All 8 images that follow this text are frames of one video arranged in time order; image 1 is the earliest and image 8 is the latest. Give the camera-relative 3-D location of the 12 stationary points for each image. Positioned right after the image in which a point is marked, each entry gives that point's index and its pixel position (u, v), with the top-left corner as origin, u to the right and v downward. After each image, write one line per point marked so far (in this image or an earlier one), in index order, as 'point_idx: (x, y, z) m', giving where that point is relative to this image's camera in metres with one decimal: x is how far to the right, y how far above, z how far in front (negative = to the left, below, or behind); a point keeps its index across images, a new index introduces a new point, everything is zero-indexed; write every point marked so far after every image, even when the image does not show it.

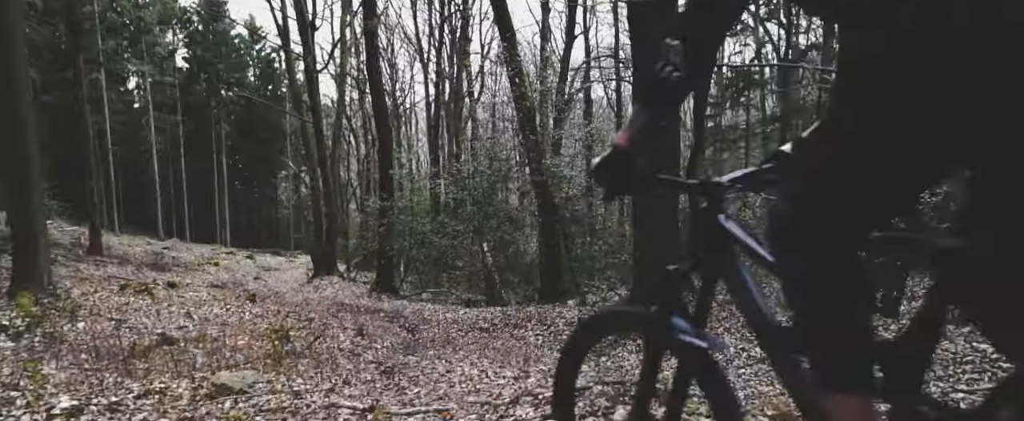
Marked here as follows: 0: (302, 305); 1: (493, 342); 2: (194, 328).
0: (-5.2, -2.4, +16.5) m
1: (-0.3, -2.2, +10.8) m
2: (-4.7, -1.8, +9.7) m
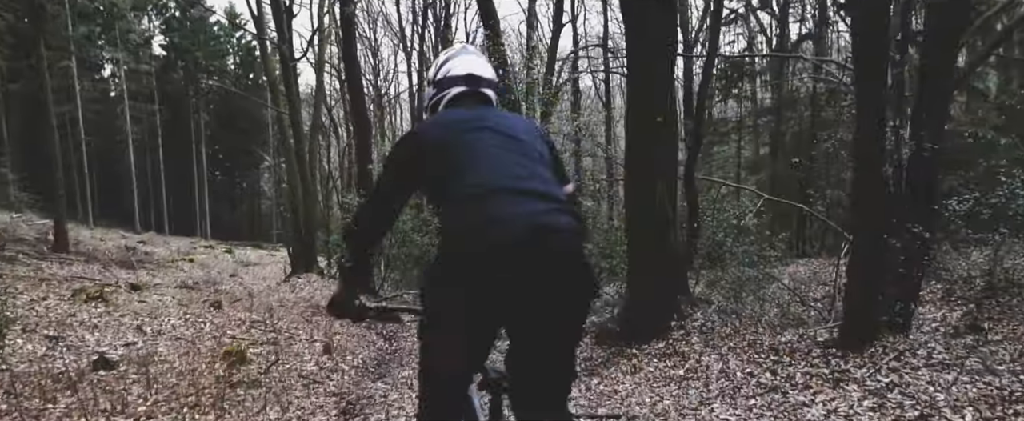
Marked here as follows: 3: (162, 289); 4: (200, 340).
0: (-5.6, -2.4, +15.5) m
1: (-0.6, -2.2, +10.0) m
2: (-4.9, -1.8, +8.8) m
3: (-9.3, -2.1, +17.6) m
4: (-4.5, -1.9, +9.5) m
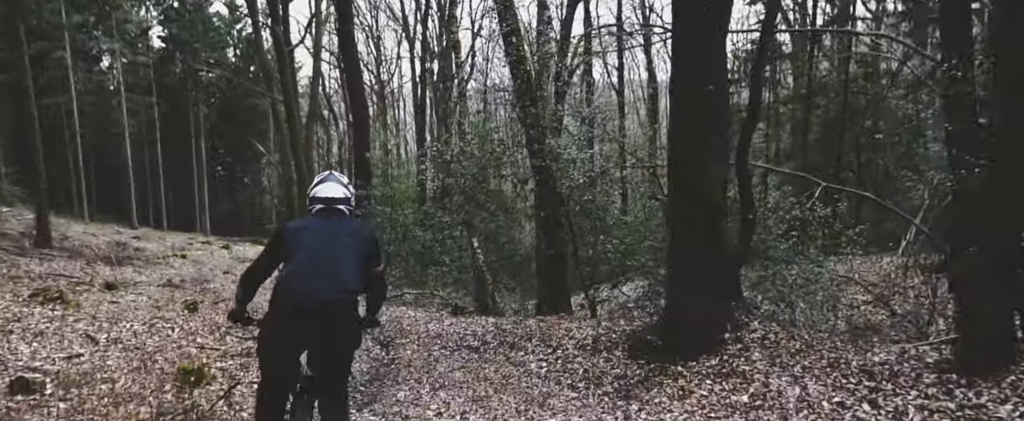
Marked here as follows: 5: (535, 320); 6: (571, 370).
0: (-5.4, -2.2, +14.1) m
1: (-0.4, -2.1, +8.5) m
2: (-4.7, -1.7, +7.4) m
3: (-9.0, -1.9, +16.2) m
4: (-4.3, -1.7, +8.1) m
5: (+0.4, -1.8, +10.9) m
6: (+0.7, -1.9, +8.0) m
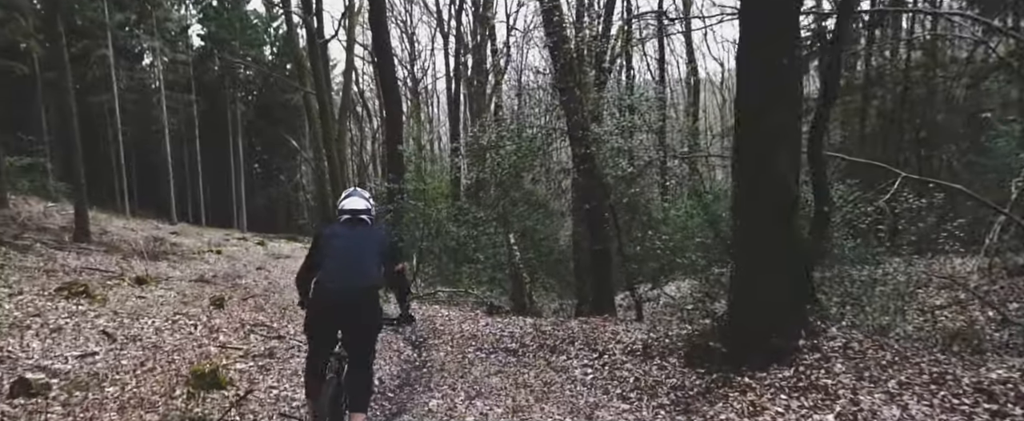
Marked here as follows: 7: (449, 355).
0: (-4.6, -2.1, +13.7) m
1: (+0.1, -2.0, +7.8) m
2: (-4.3, -1.6, +6.9) m
3: (-8.1, -1.8, +15.9) m
4: (-3.8, -1.6, +7.6) m
5: (+1.0, -1.7, +10.1) m
6: (+1.2, -1.8, +7.2) m
7: (-0.9, -2.1, +9.6) m
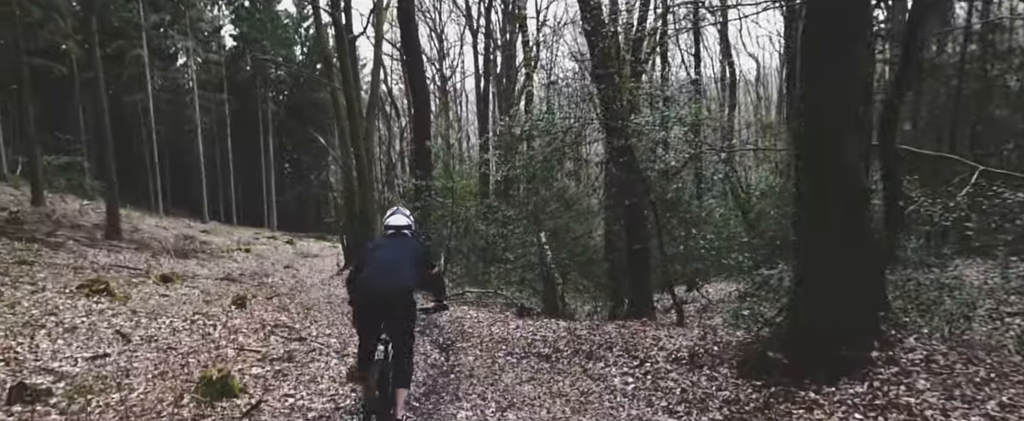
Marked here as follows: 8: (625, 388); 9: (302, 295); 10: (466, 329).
0: (-4.0, -2.0, +13.3) m
1: (+0.5, -1.9, +7.3) m
2: (-4.0, -1.5, +6.5) m
3: (-7.4, -1.7, +15.7) m
4: (-3.5, -1.6, +7.2) m
5: (+1.5, -1.6, +9.5) m
6: (+1.5, -1.8, +6.6) m
7: (-0.5, -2.0, +9.1) m
8: (+1.2, -1.8, +6.9) m
9: (-5.1, -2.1, +16.2) m
10: (-0.8, -2.0, +11.3) m
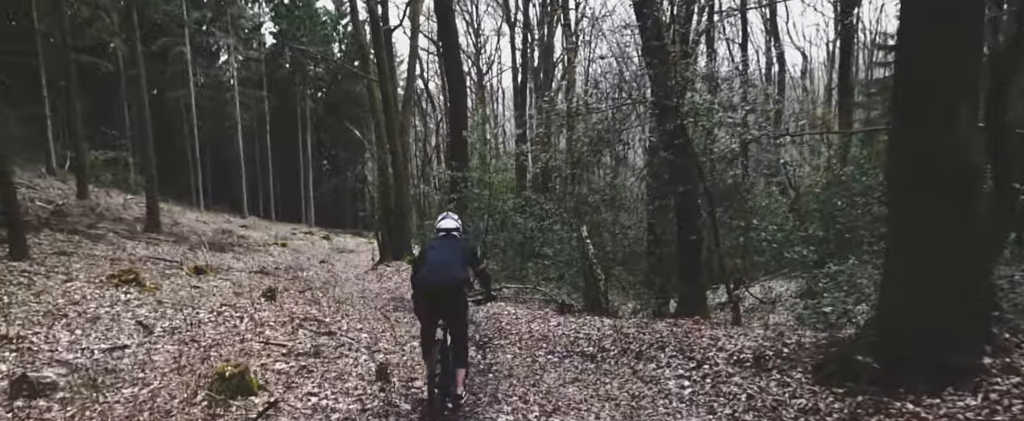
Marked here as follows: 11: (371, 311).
0: (-3.2, -1.8, +12.9) m
1: (+0.9, -1.8, +6.6) m
2: (-3.6, -1.3, +6.1) m
3: (-6.5, -1.5, +15.4) m
4: (-3.0, -1.4, +6.8) m
5: (+2.0, -1.5, +8.8) m
6: (+1.9, -1.6, +5.9) m
7: (+0.1, -1.9, +8.5) m
8: (+1.6, -1.7, +6.2) m
9: (-4.2, -1.9, +15.9) m
10: (-0.1, -1.9, +10.7) m
11: (-2.8, -2.0, +13.1) m
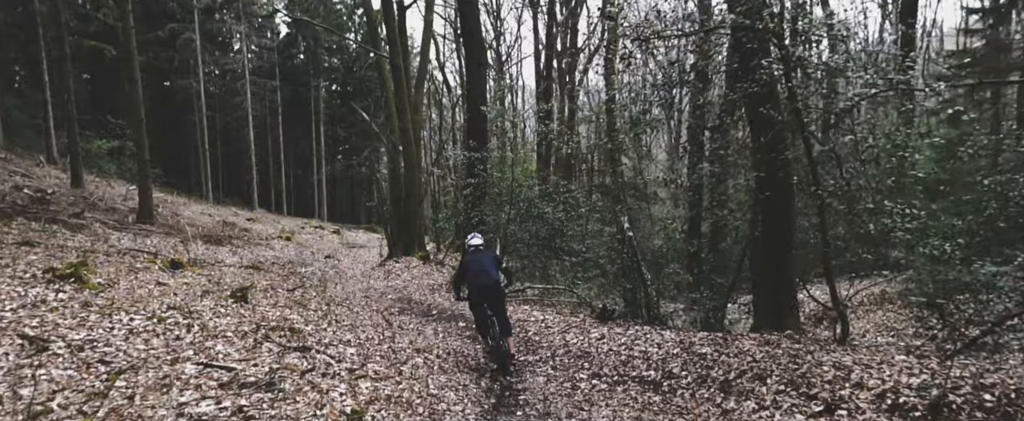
0: (-2.8, -1.6, +10.8) m
1: (+1.2, -1.6, +4.5) m
2: (-3.3, -1.1, +4.1) m
3: (-6.0, -1.2, +13.5) m
4: (-2.7, -1.2, +4.7) m
5: (+2.3, -1.3, +6.7) m
6: (+2.2, -1.4, +3.8) m
7: (+0.4, -1.7, +6.4) m
8: (+1.9, -1.5, +4.1) m
9: (-3.7, -1.6, +13.8) m
10: (+0.2, -1.6, +8.6) m
11: (-2.3, -1.8, +11.0) m
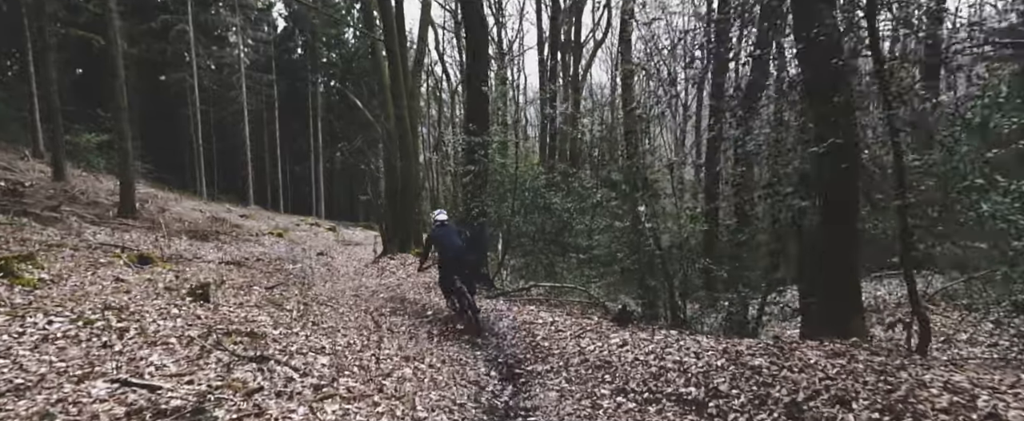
0: (-2.7, -1.4, +9.6) m
1: (+1.3, -1.4, +3.3) m
2: (-3.2, -0.9, +2.9) m
3: (-5.9, -1.0, +12.3) m
4: (-2.7, -1.0, +3.5) m
5: (+2.4, -1.1, +5.5) m
6: (+2.2, -1.3, +2.6) m
7: (+0.4, -1.5, +5.2) m
8: (+1.9, -1.3, +2.9) m
9: (-3.6, -1.4, +12.6) m
10: (+0.3, -1.5, +7.4) m
11: (-2.3, -1.6, +9.8) m
